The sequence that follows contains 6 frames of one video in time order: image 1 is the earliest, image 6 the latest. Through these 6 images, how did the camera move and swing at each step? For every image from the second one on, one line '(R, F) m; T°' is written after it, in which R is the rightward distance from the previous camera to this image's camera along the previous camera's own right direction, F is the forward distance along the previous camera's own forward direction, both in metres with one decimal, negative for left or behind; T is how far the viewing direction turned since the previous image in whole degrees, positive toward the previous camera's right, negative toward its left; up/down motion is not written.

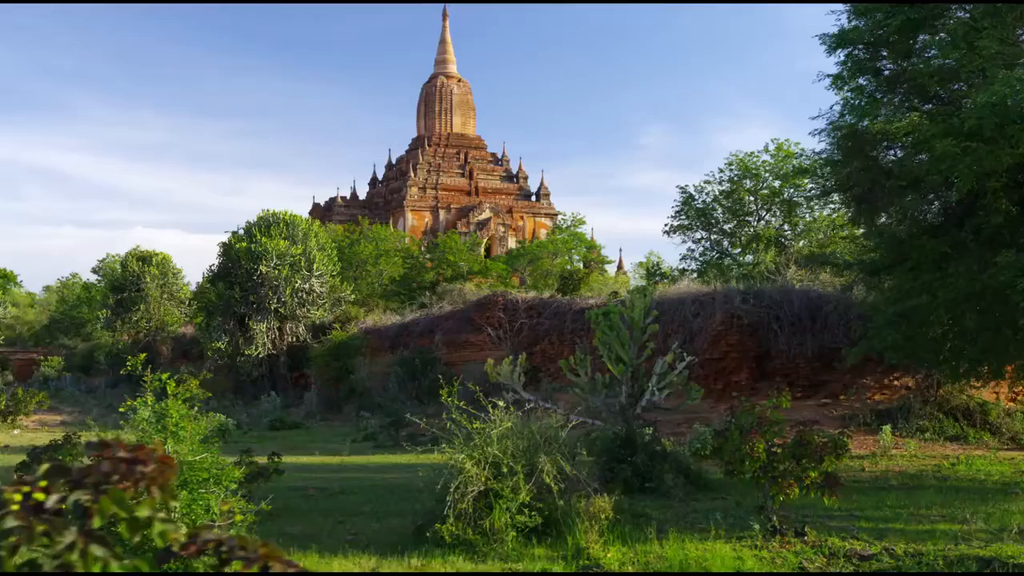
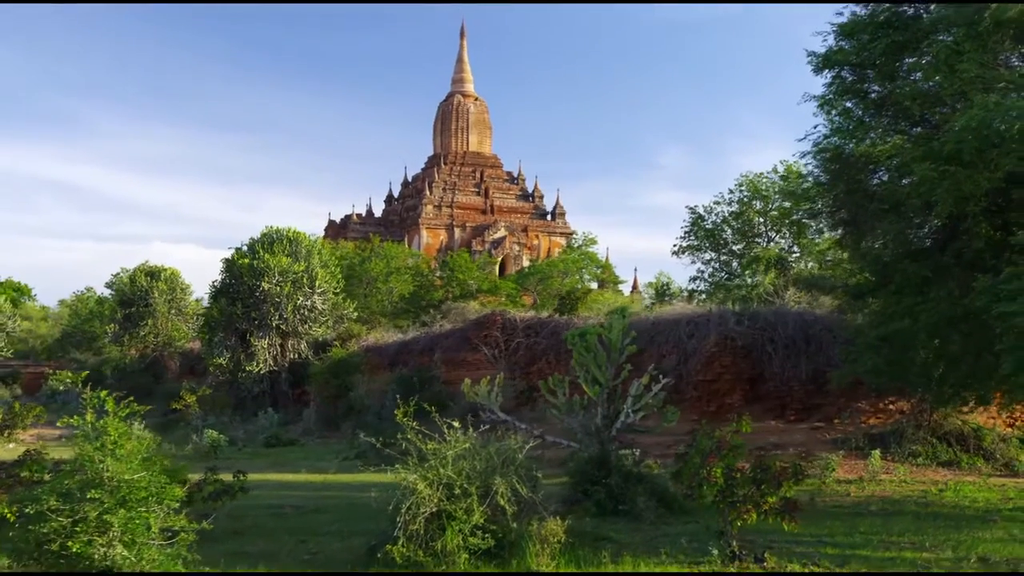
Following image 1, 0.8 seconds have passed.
(+0.4, 0.0) m; -1°
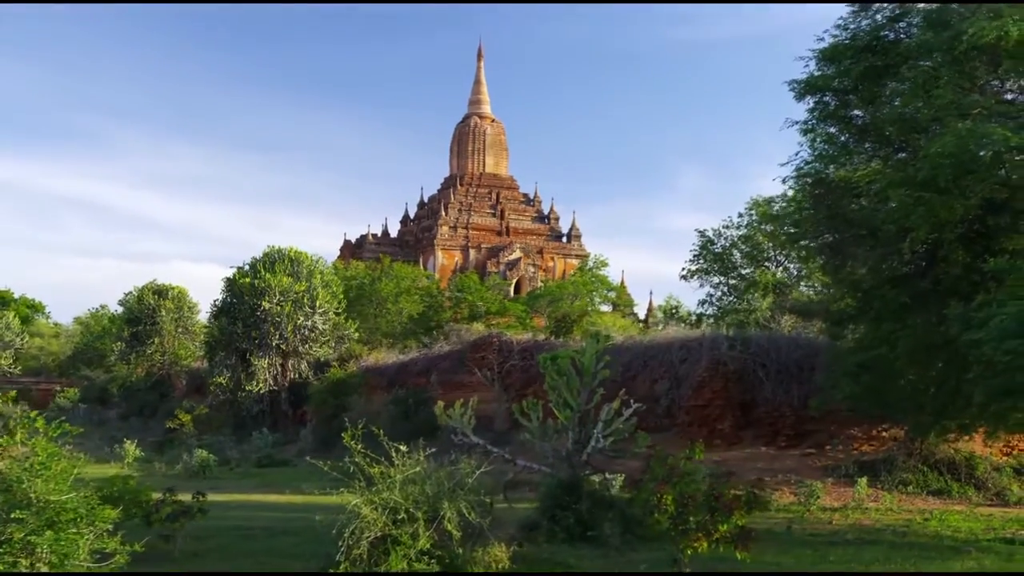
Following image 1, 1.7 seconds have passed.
(+0.4, 0.0) m; -1°
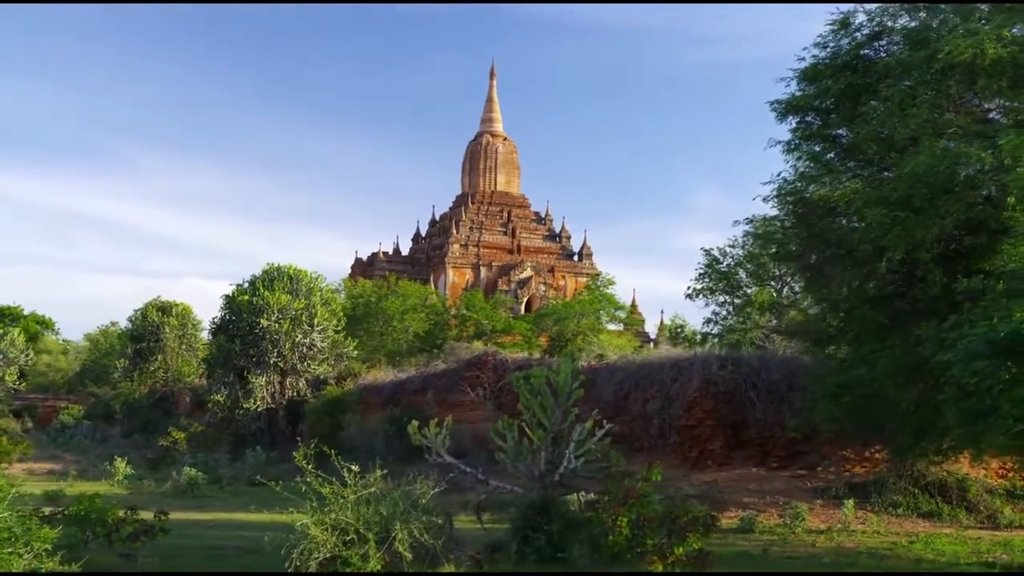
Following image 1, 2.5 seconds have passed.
(+0.3, 0.0) m; -1°
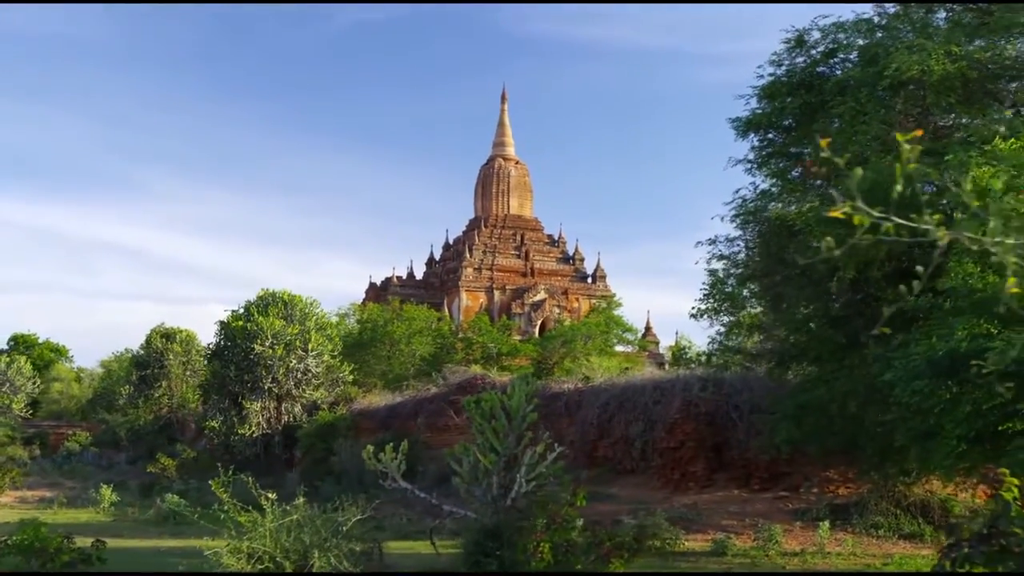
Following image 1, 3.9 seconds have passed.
(+0.6, 0.0) m; -1°
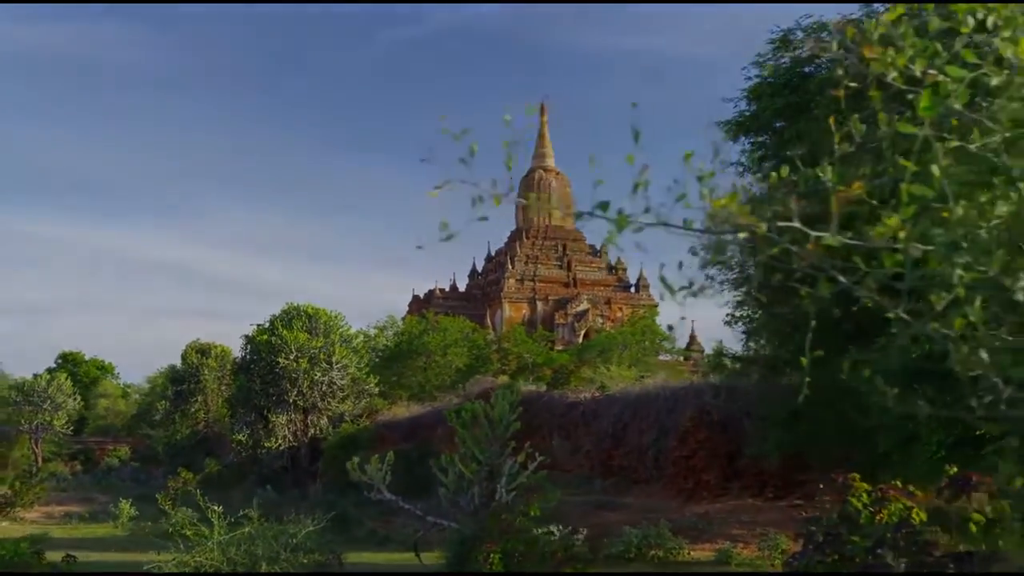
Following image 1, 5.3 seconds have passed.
(+0.6, +0.1) m; -3°
